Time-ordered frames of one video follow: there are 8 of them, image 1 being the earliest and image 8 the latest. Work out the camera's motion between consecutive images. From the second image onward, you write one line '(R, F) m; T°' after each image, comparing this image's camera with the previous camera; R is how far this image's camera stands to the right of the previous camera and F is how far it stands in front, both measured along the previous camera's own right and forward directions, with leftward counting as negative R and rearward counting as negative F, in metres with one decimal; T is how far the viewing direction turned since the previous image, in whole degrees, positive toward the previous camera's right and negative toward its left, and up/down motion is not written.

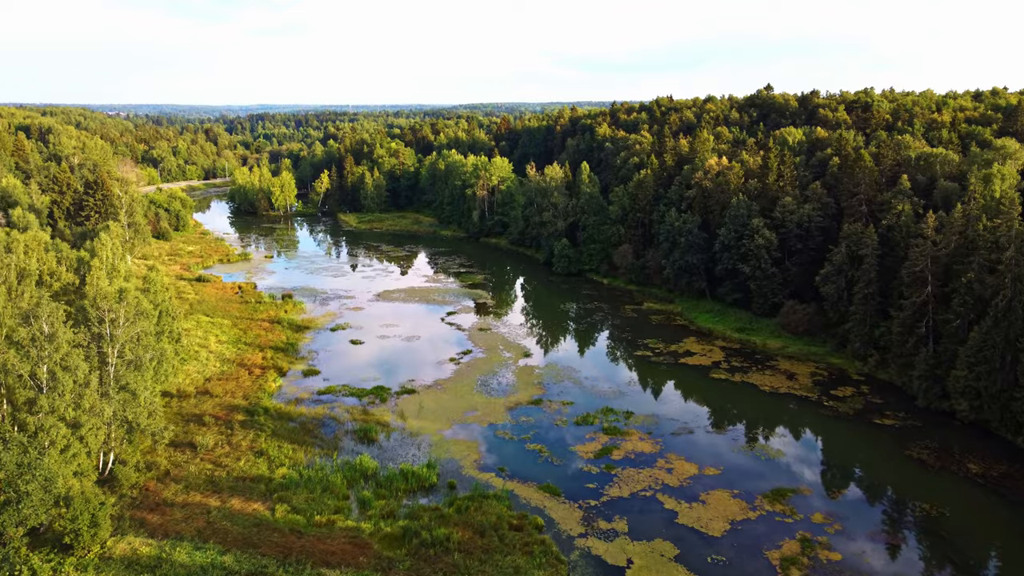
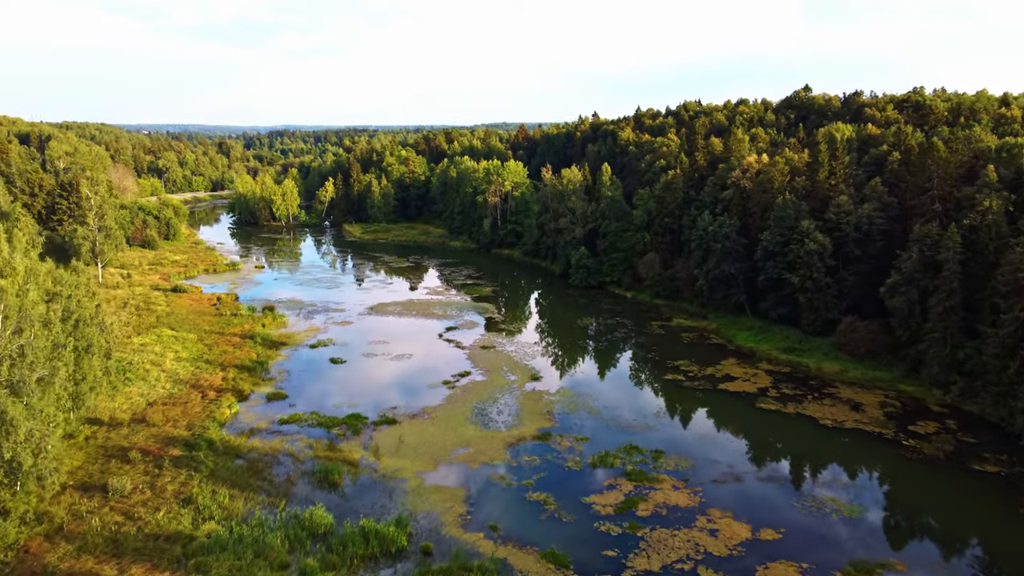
(+0.8, +7.7) m; -2°
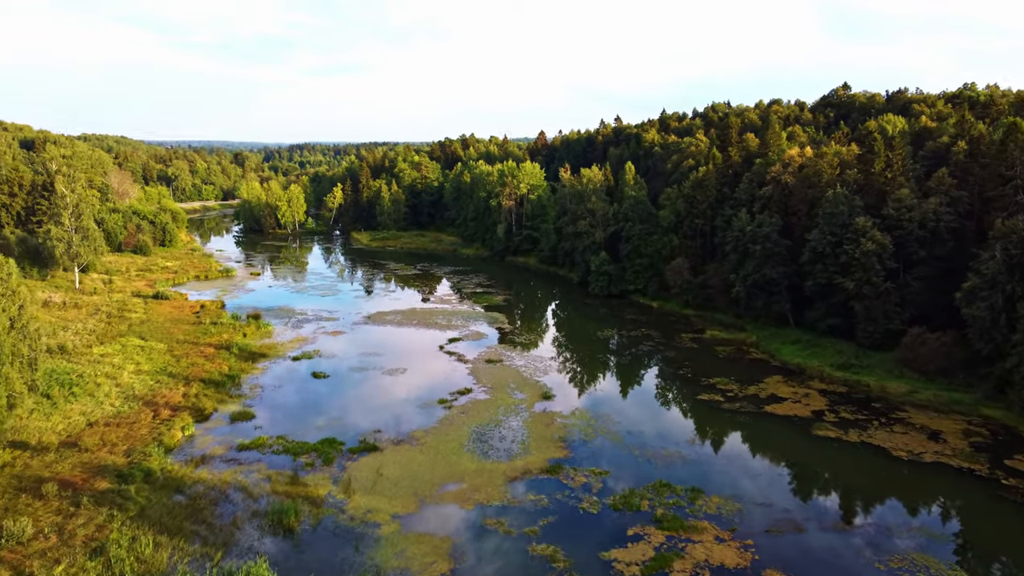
(+0.6, +6.0) m; -2°
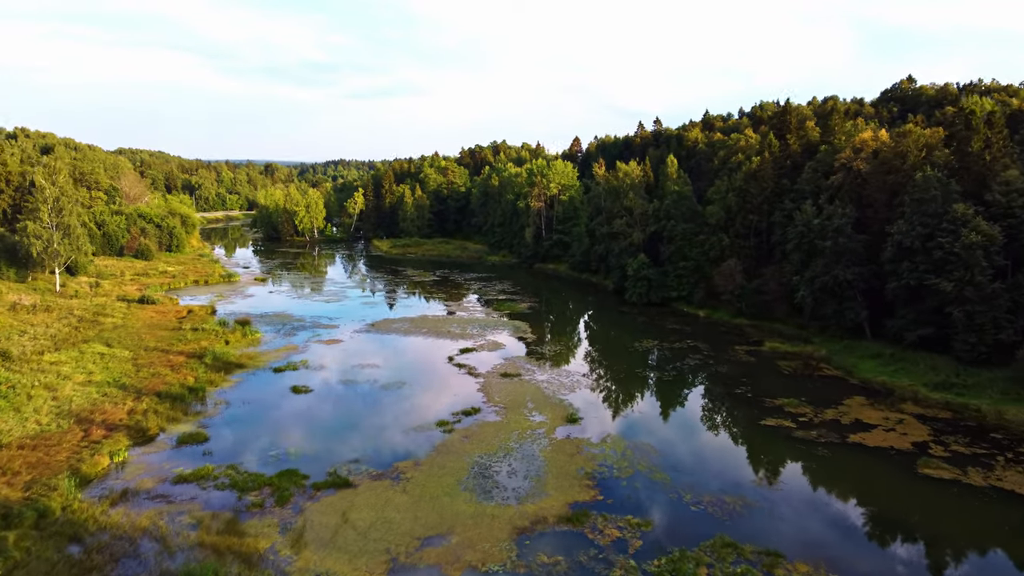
(+0.7, +6.8) m; -3°
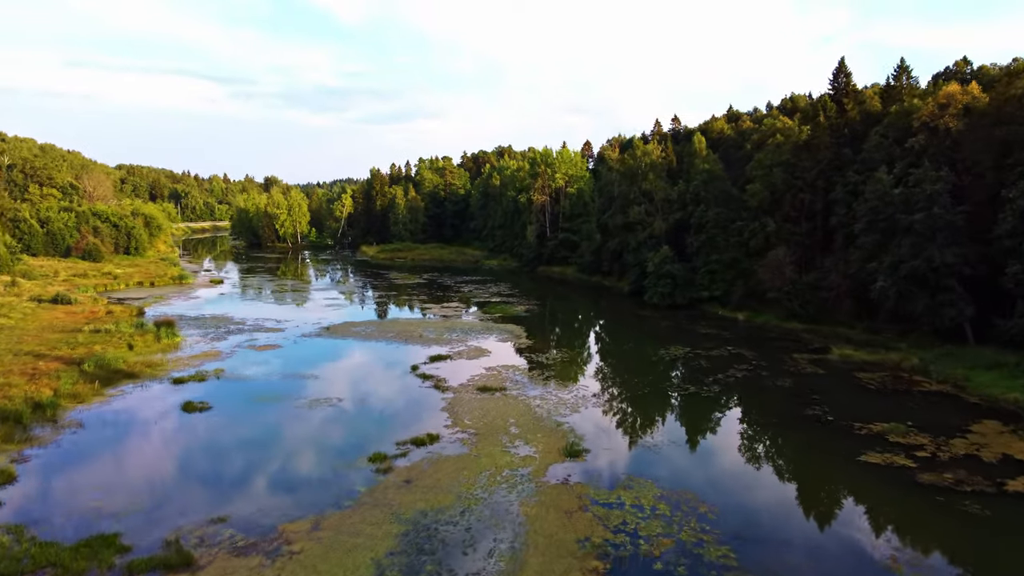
(+0.9, +9.5) m; -1°
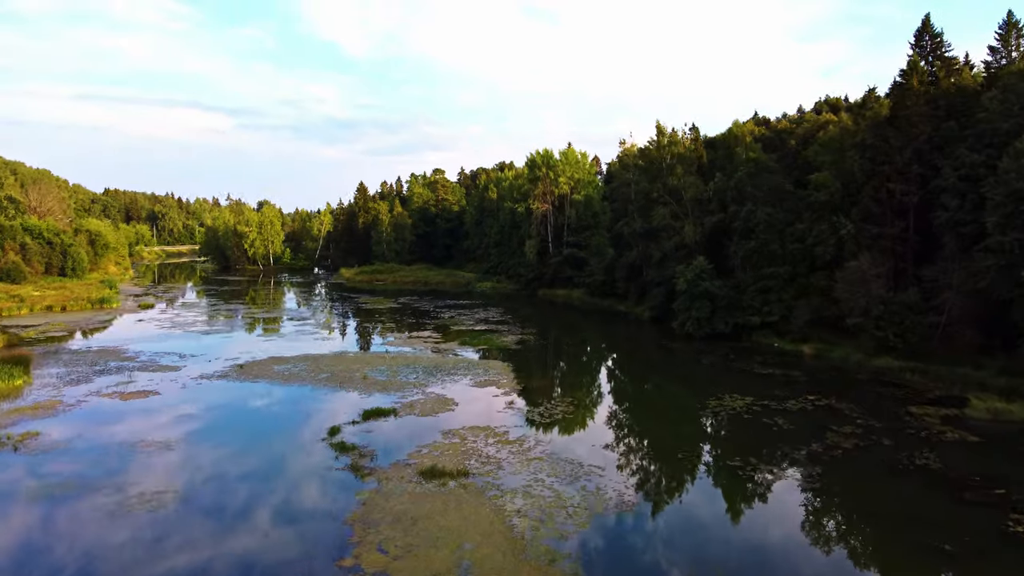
(+0.8, +10.1) m; 0°
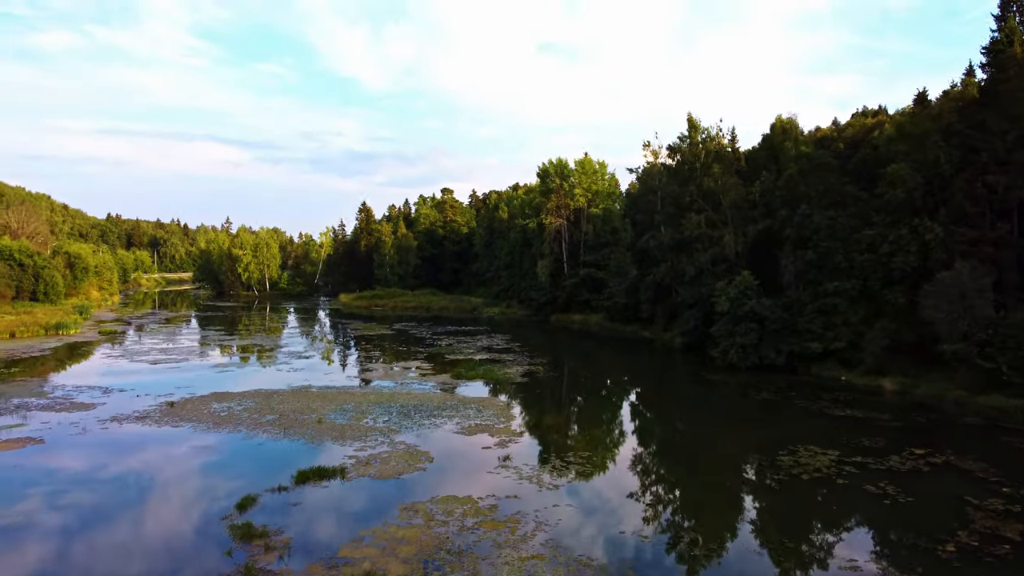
(+0.4, +5.6) m; -1°
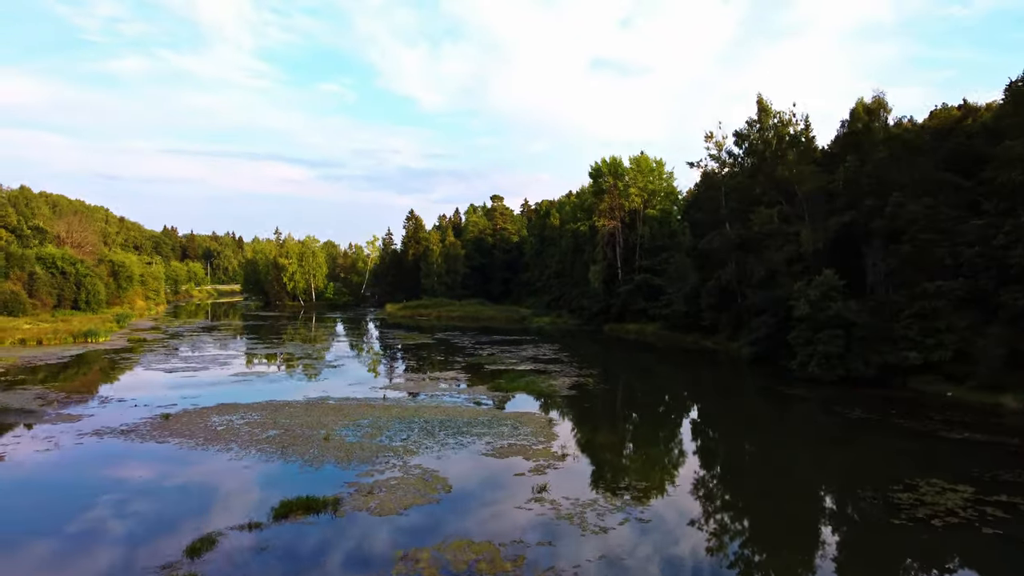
(+0.3, +3.1) m; -4°
